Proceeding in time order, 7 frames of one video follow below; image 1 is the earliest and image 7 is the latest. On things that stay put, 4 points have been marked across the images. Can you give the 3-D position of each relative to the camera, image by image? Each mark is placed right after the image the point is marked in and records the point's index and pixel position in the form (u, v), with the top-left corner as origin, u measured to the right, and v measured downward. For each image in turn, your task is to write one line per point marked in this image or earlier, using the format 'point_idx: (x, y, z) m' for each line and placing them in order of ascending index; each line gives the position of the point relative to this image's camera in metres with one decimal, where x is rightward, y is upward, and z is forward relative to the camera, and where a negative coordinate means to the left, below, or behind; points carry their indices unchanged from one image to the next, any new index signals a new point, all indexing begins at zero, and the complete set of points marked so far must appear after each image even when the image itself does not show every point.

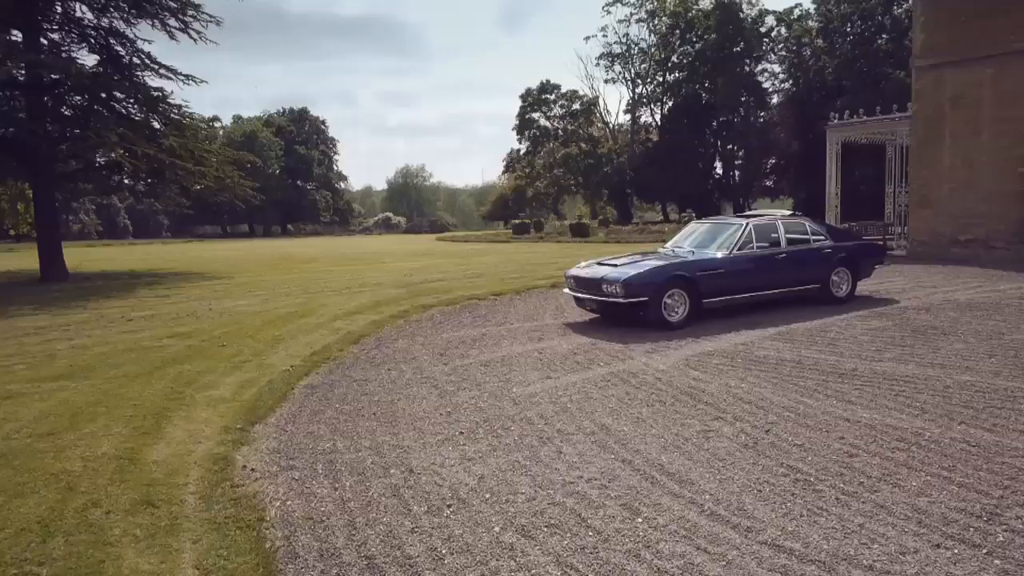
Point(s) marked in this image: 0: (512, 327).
0: (0.0, -0.5, +9.9) m
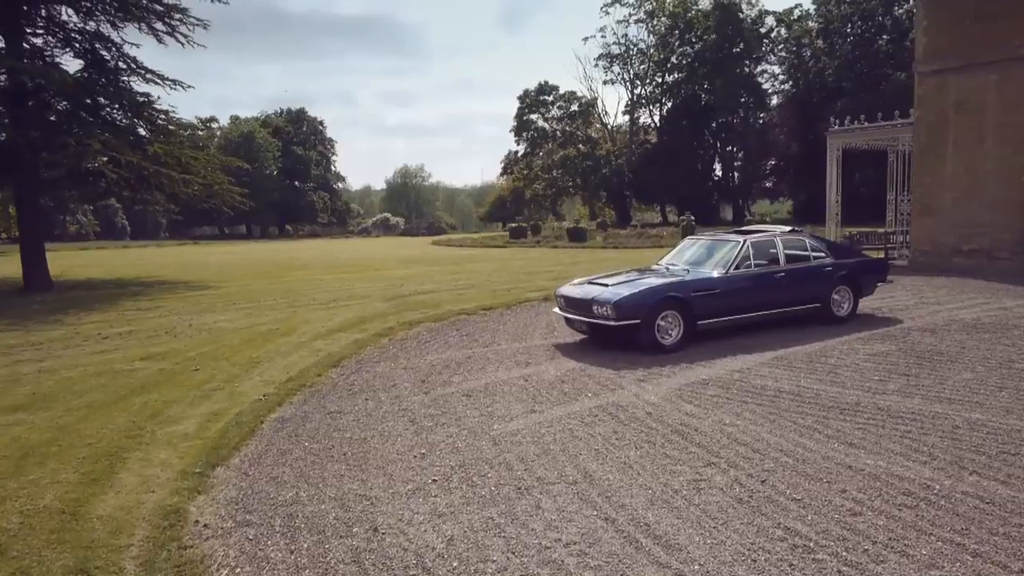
0: (-0.2, -0.7, +9.5) m
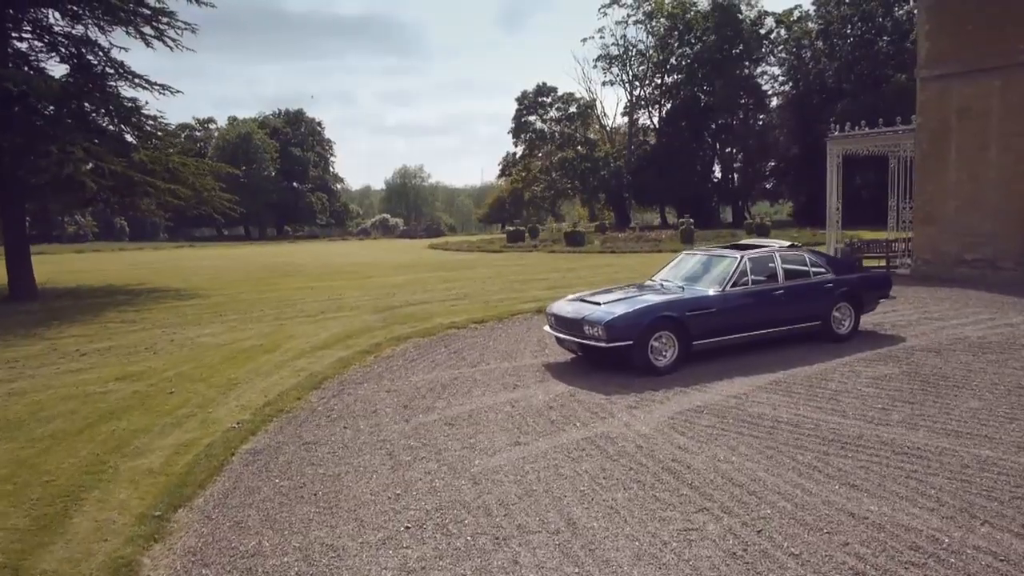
0: (-0.3, -0.9, +9.2) m
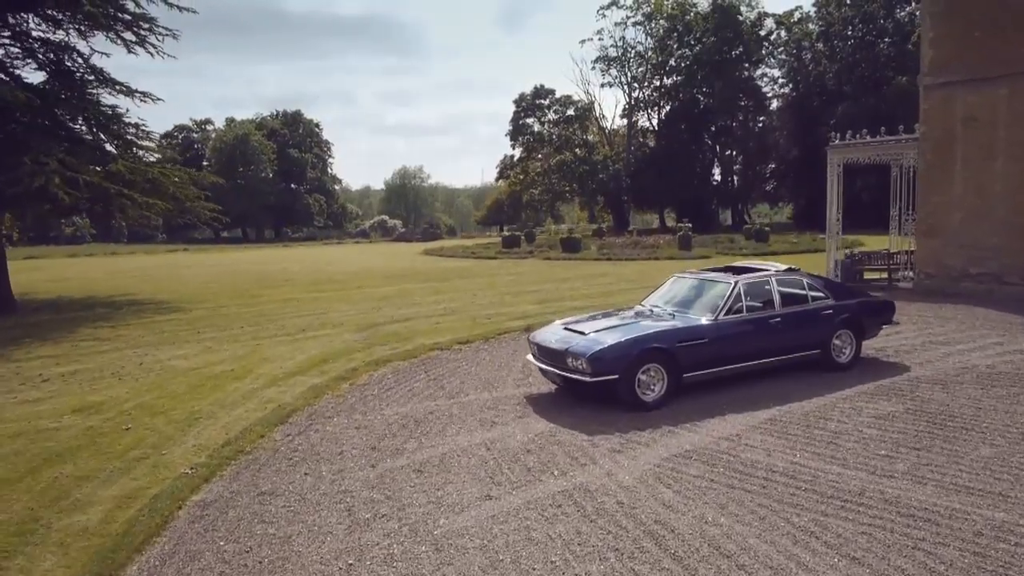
0: (-0.5, -1.2, +8.6) m
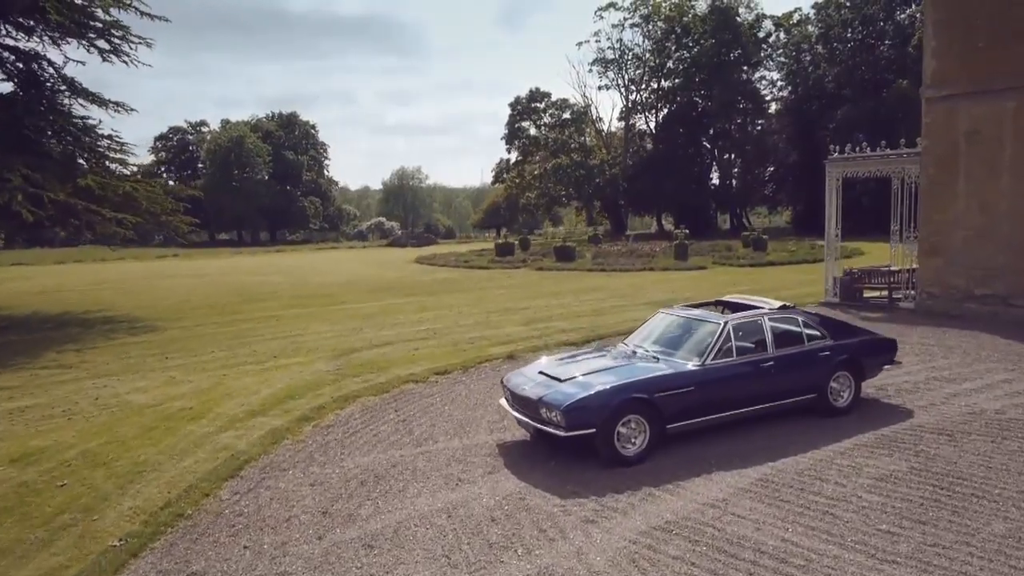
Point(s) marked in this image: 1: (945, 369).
0: (-0.8, -1.5, +8.0) m
1: (+5.2, -1.0, +10.2) m
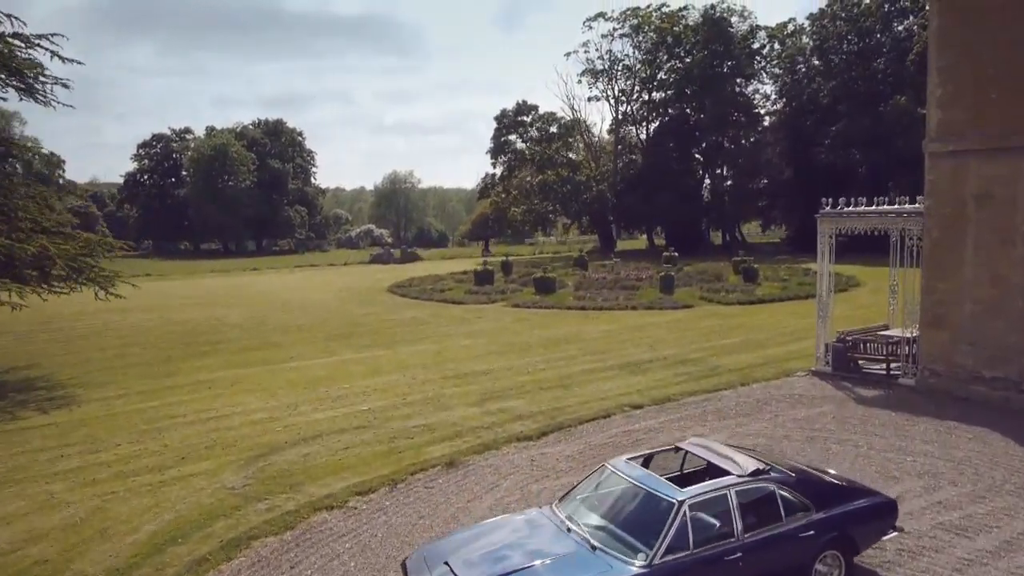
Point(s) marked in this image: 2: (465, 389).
0: (-1.5, -2.8, +6.3) m
1: (+4.5, -2.2, +8.6) m
2: (-0.8, -1.8, +15.2) m
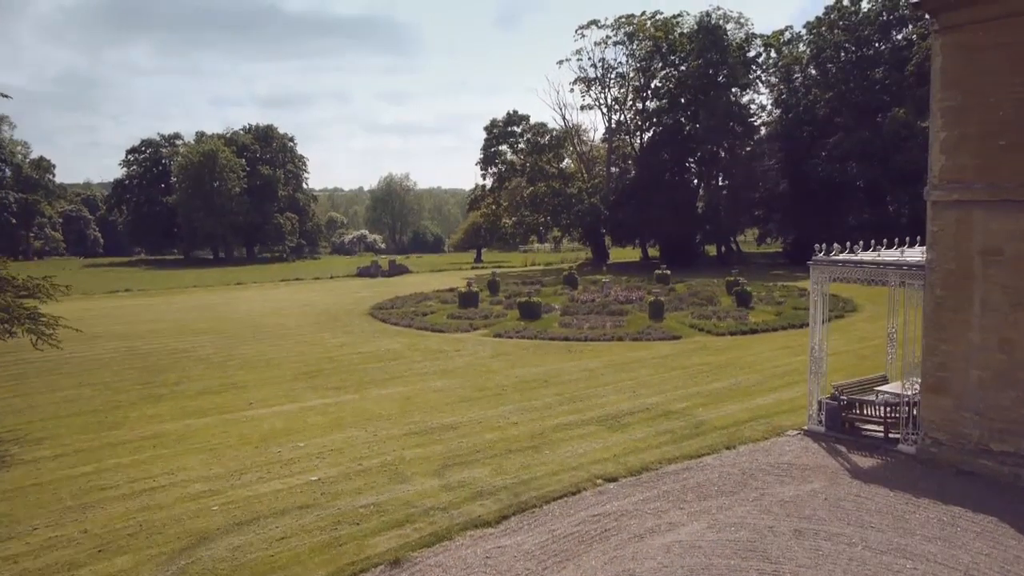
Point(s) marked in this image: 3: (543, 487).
0: (-2.0, -3.7, +5.1) m
1: (+3.9, -3.1, +7.4) m
2: (-1.3, -2.7, +14.1) m
3: (+0.4, -2.8, +12.1) m
